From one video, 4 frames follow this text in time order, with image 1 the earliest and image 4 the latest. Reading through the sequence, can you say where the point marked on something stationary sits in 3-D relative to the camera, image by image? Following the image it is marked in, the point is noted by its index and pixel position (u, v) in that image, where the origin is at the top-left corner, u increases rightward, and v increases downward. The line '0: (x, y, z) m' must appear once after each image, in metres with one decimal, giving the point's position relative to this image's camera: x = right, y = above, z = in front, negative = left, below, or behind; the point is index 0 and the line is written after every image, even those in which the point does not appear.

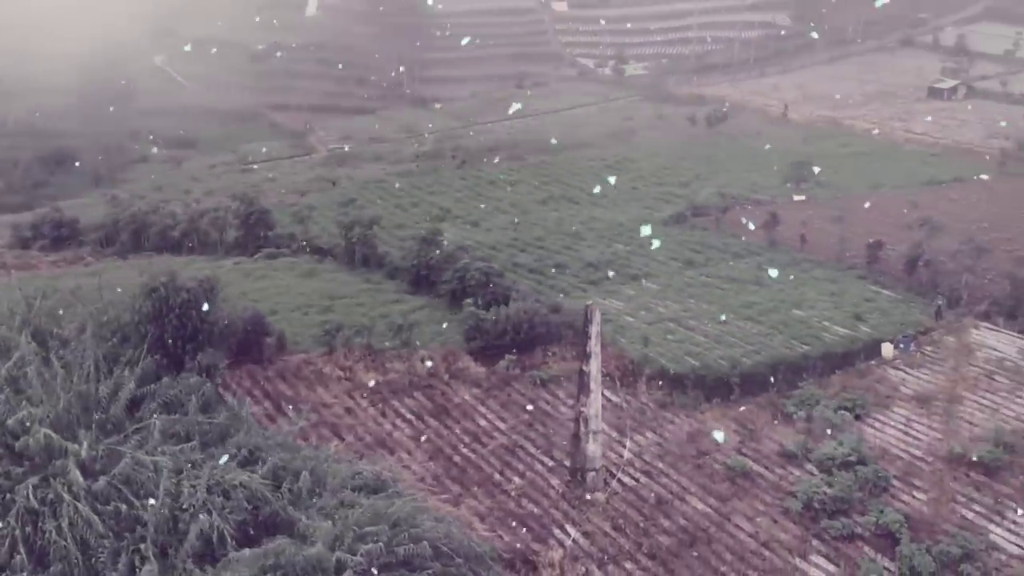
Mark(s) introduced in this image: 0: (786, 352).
0: (+2.0, -0.5, +8.1) m
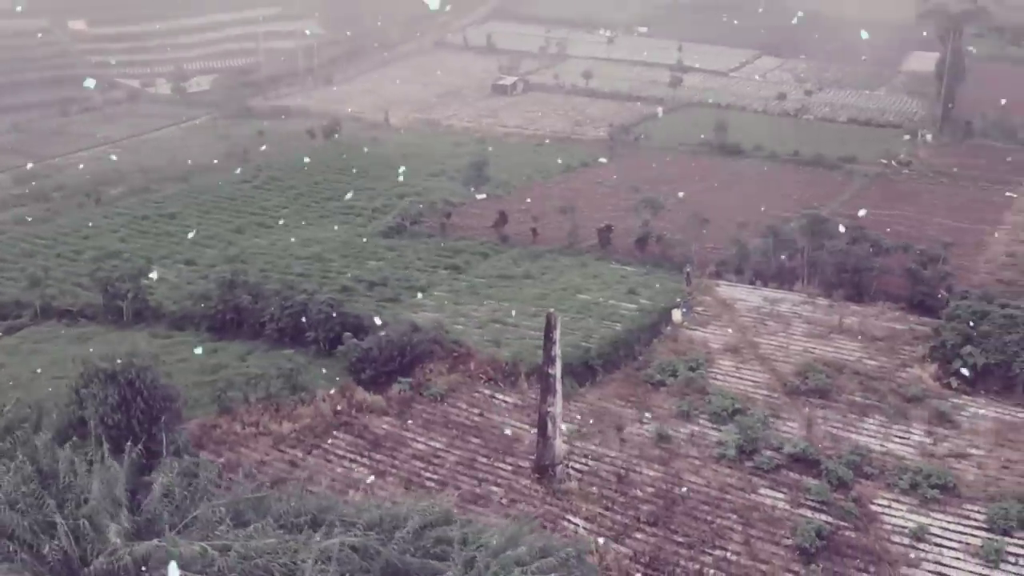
0: (+0.8, -0.4, +9.2) m
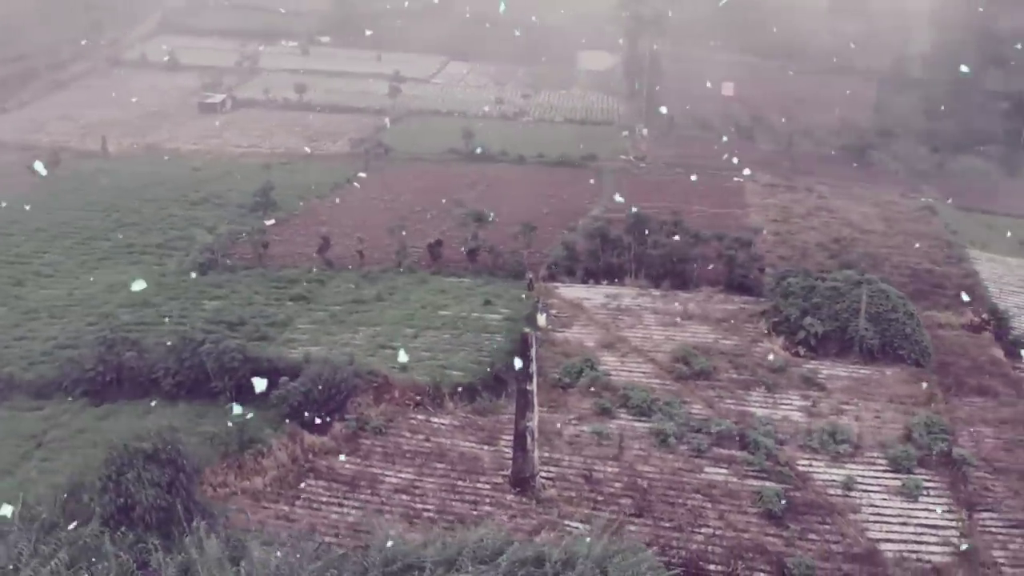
0: (-0.2, -0.5, +9.6) m
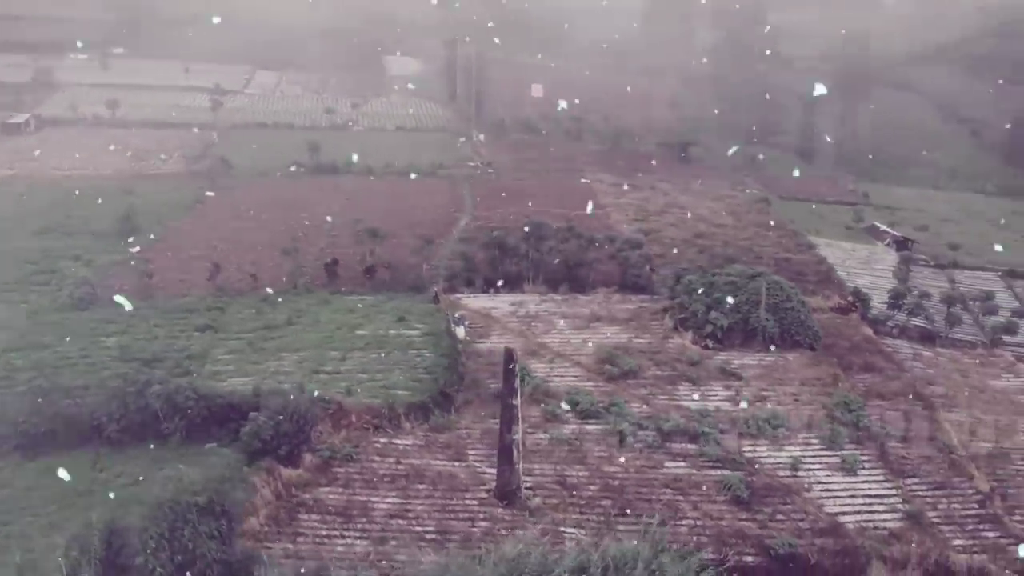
0: (-0.7, -0.6, +9.6) m
